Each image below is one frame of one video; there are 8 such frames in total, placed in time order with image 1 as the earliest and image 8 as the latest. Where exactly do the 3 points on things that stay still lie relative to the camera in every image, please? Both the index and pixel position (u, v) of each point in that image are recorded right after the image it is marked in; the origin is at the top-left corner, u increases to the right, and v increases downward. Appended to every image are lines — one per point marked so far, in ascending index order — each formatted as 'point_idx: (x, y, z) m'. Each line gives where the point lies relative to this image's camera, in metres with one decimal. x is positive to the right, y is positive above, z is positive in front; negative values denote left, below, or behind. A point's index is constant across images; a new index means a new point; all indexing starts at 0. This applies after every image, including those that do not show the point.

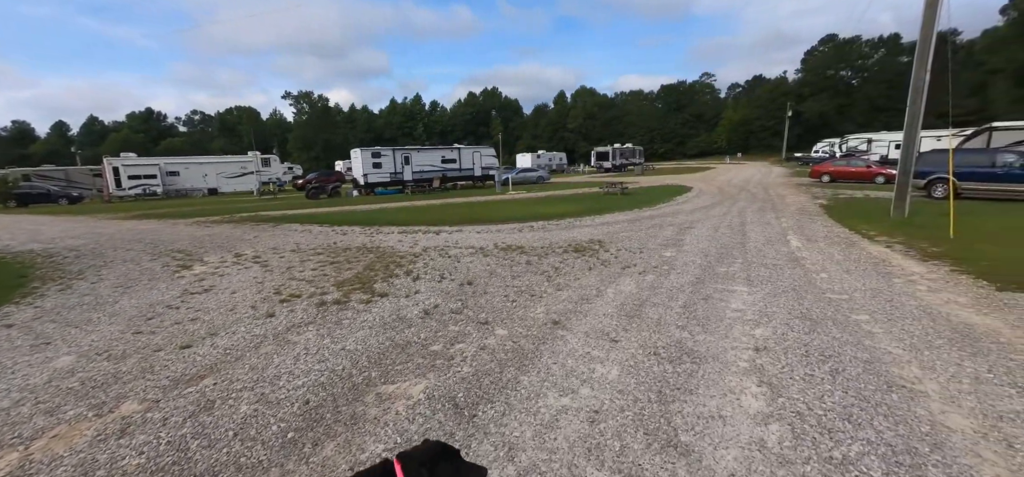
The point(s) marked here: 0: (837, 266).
0: (+5.8, -0.5, +7.9) m
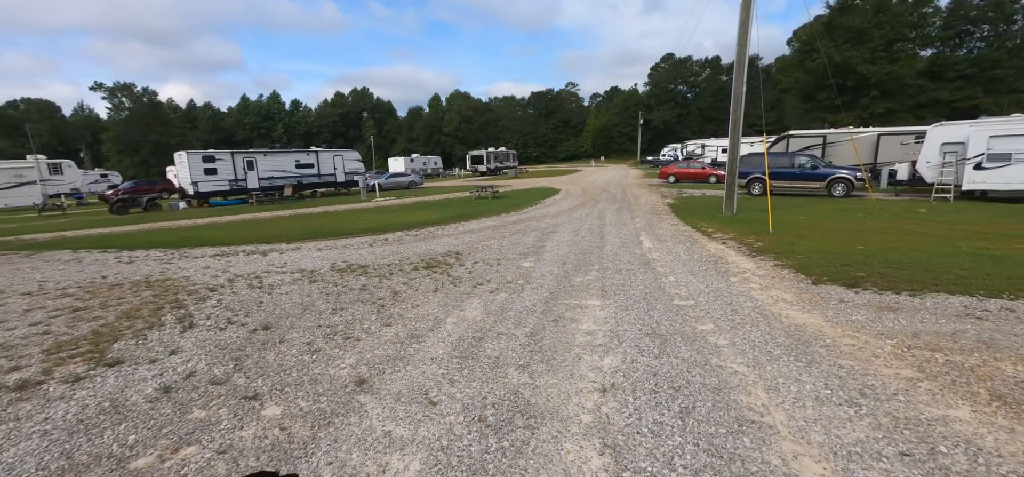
0: (+3.1, -0.5, +8.0) m
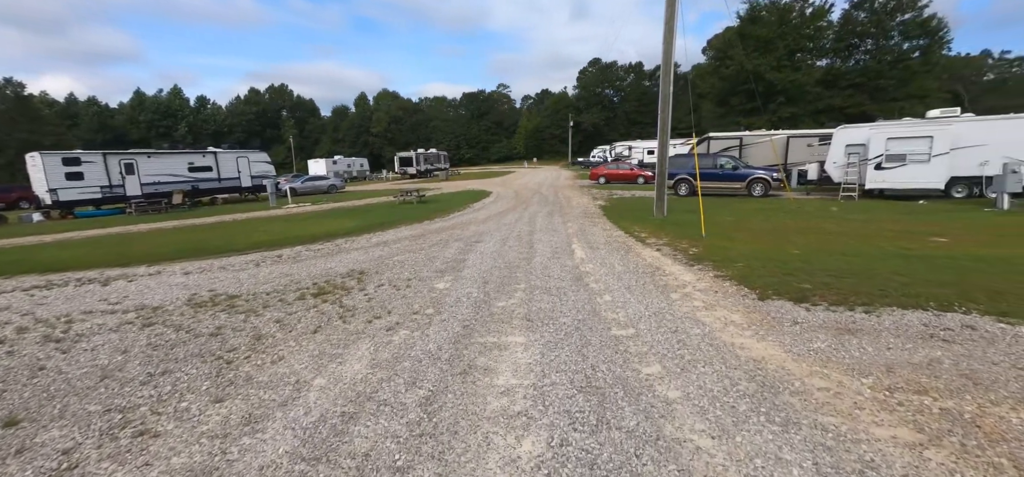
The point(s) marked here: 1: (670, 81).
0: (+1.7, -0.7, +7.1) m
1: (+5.1, +5.1, +14.2) m
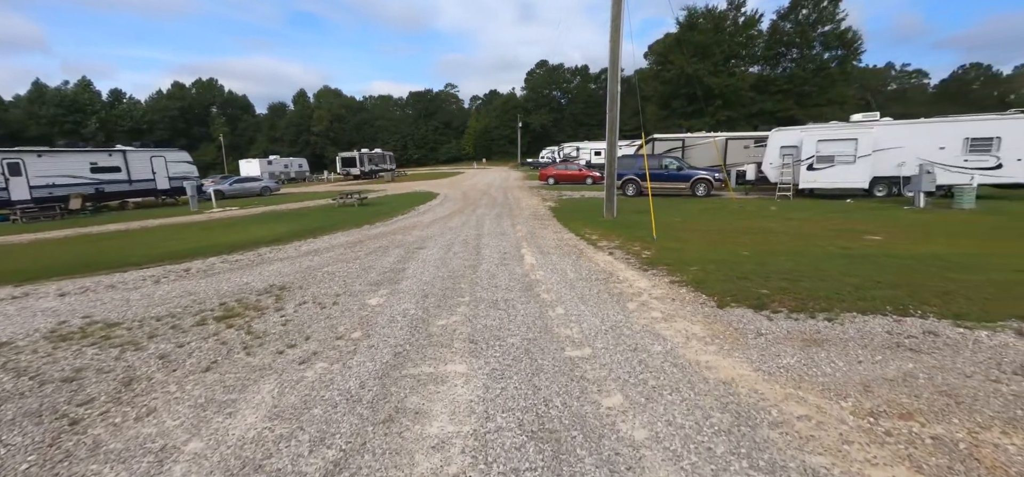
0: (+0.9, -0.8, +6.6) m
1: (+3.3, +5.0, +14.0) m
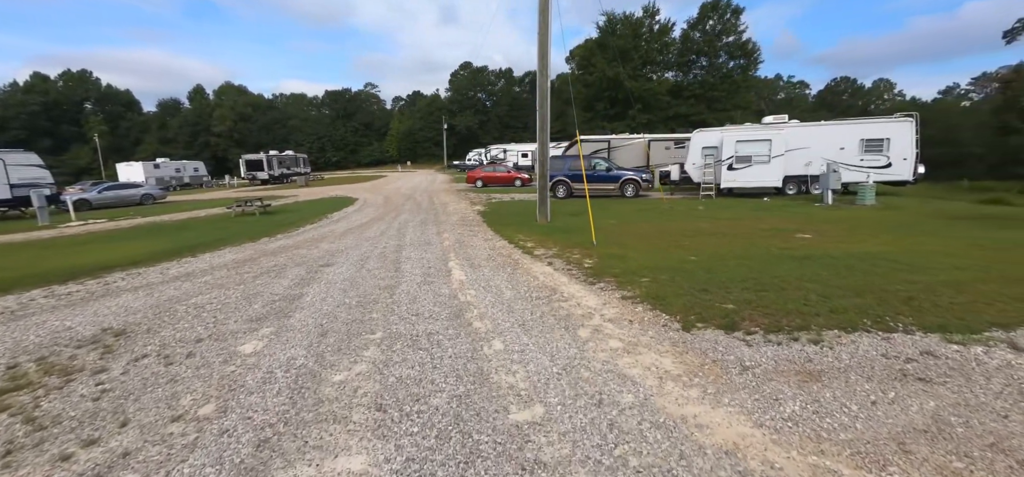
0: (0.0, -0.9, +5.4) m
1: (+1.0, +4.9, +13.2) m
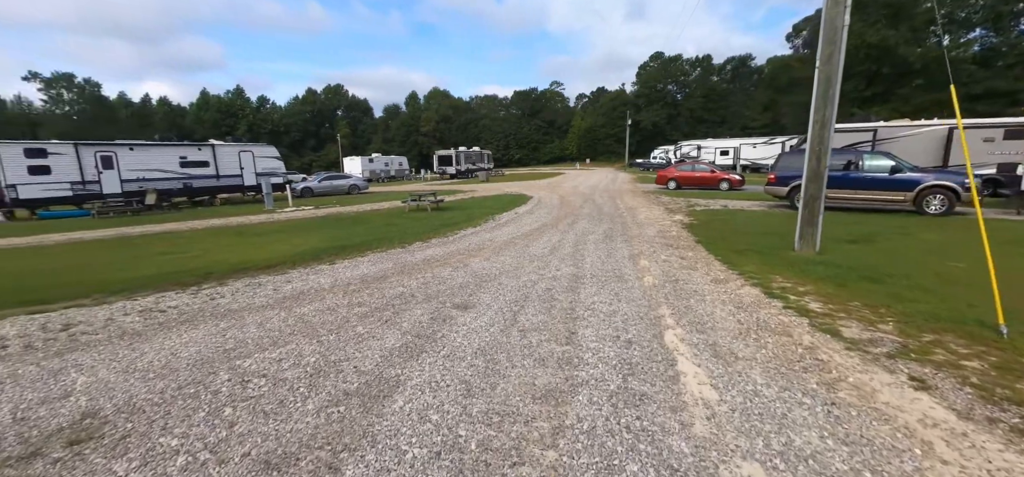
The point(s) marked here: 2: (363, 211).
0: (+1.5, -1.5, +1.3) m
1: (+5.8, +4.1, +8.0) m
2: (-6.2, +1.2, +18.5) m
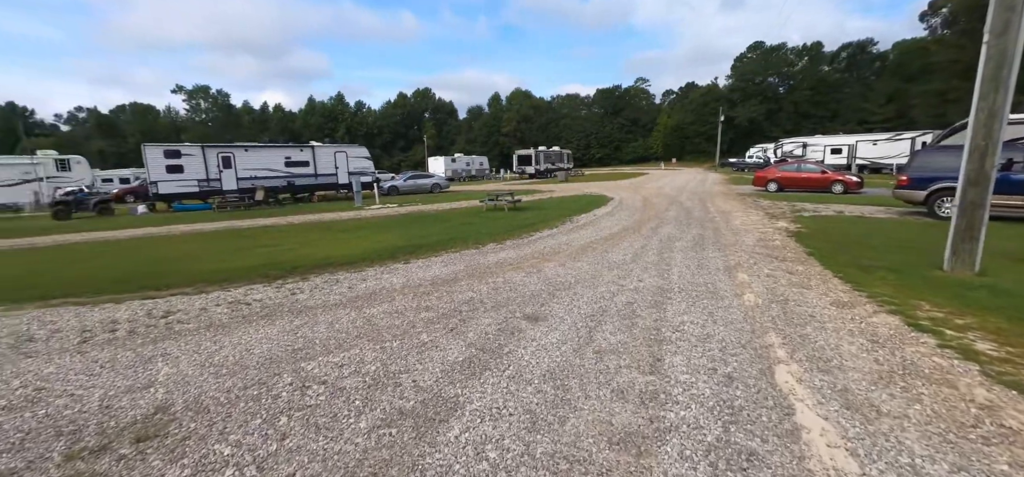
0: (+1.6, -1.6, +0.6) m
1: (+7.1, +3.8, +6.4) m
2: (-2.9, +1.2, +18.8) m
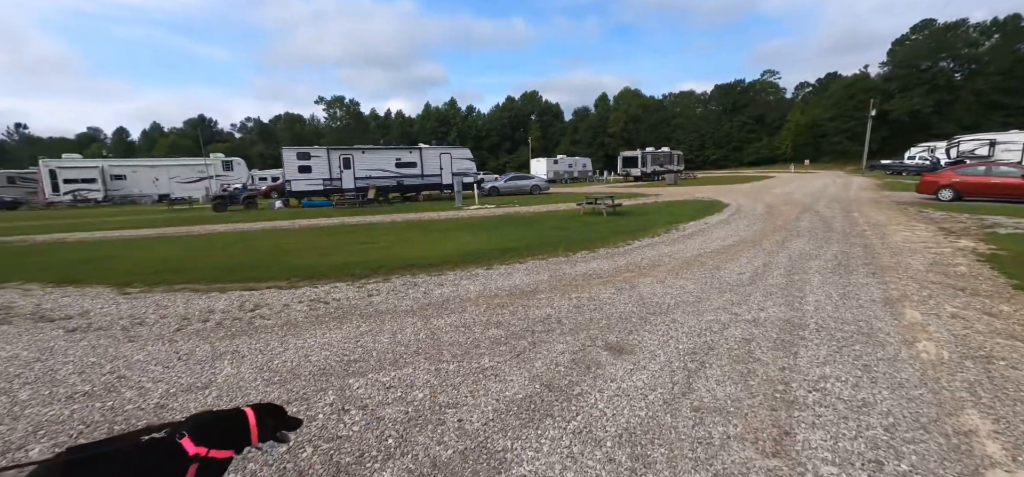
0: (+1.2, -1.8, -0.5) m
1: (+8.2, +3.4, +3.9) m
2: (+1.1, +1.1, +18.3) m
